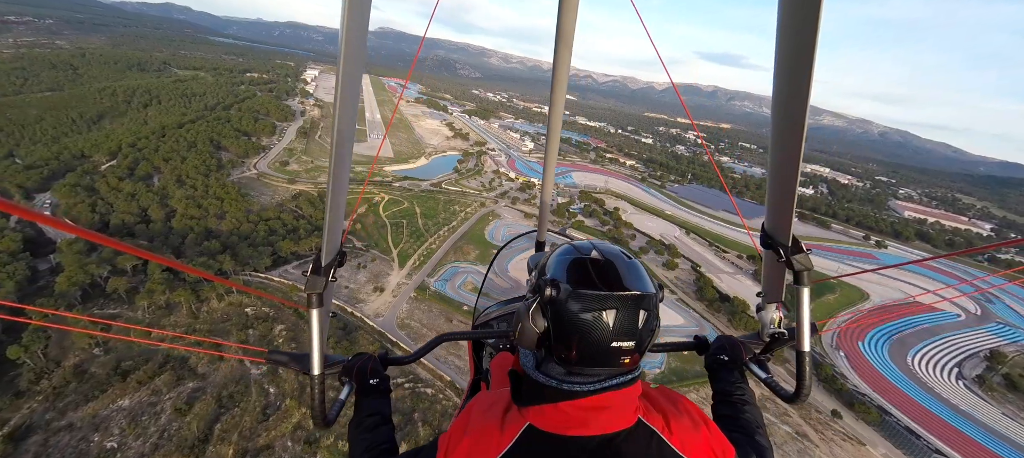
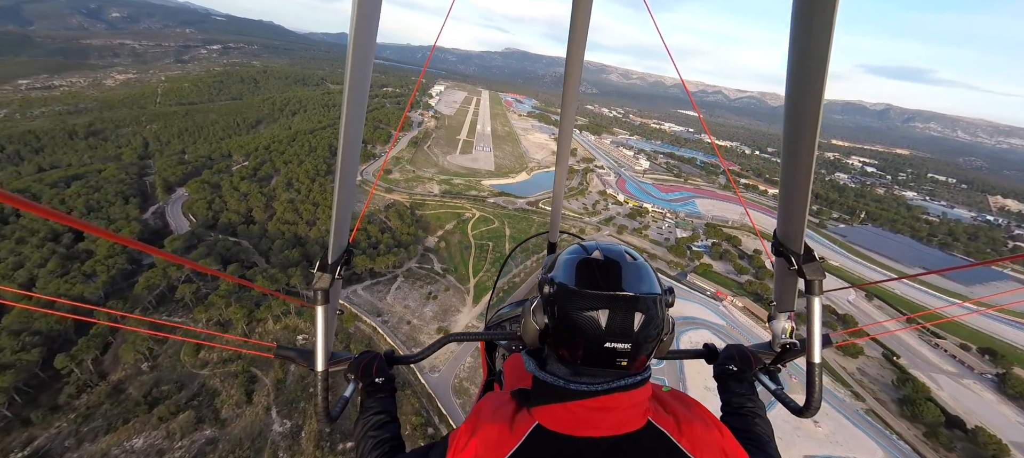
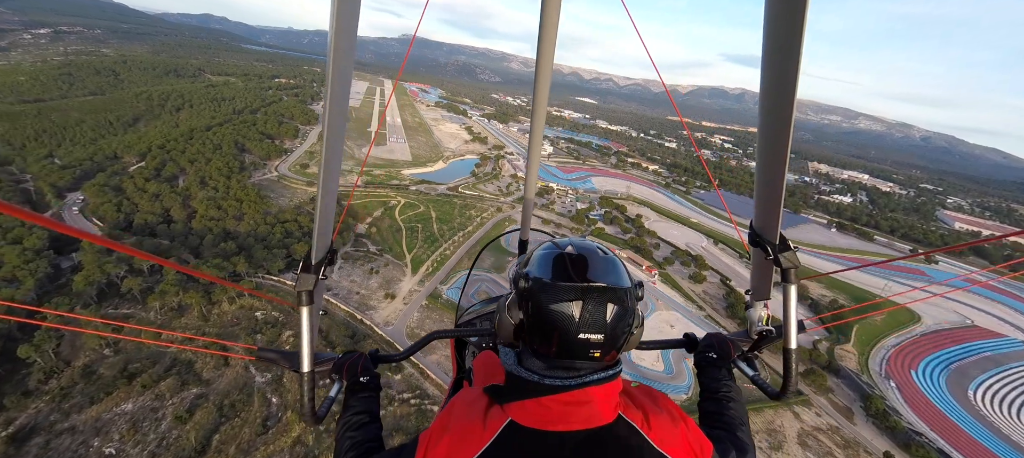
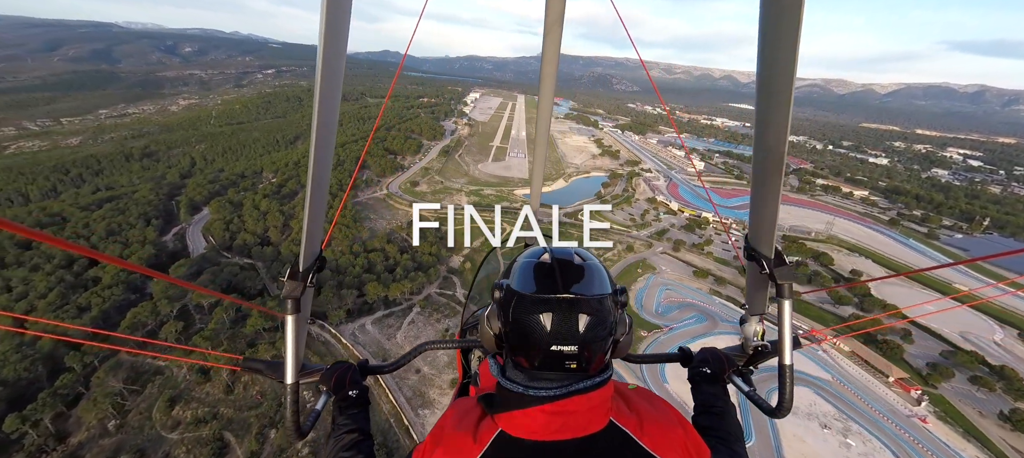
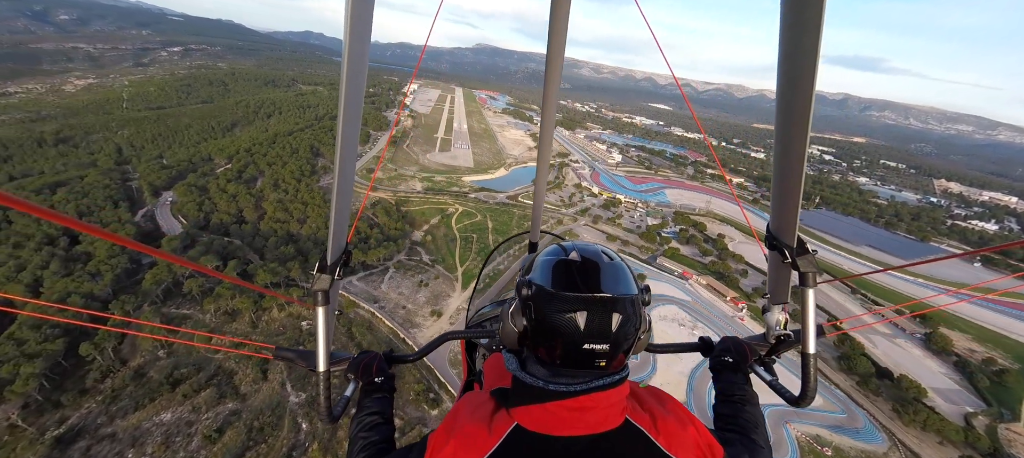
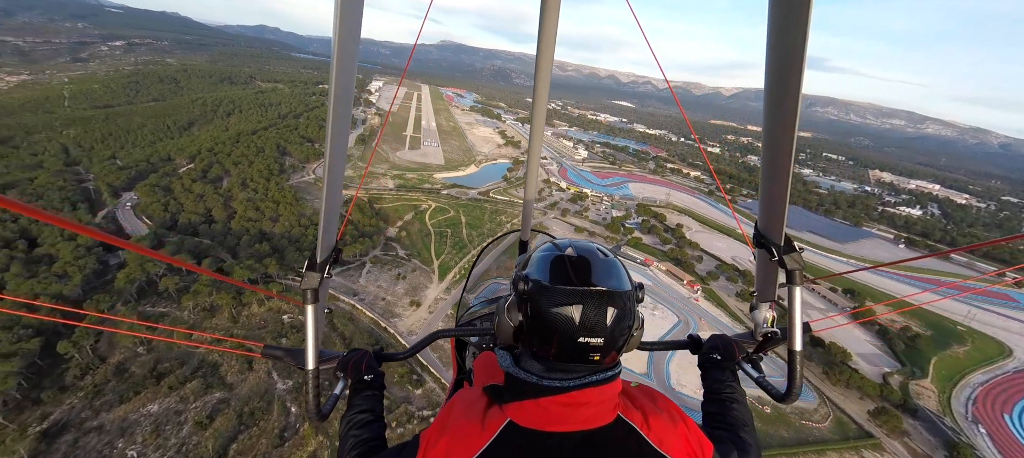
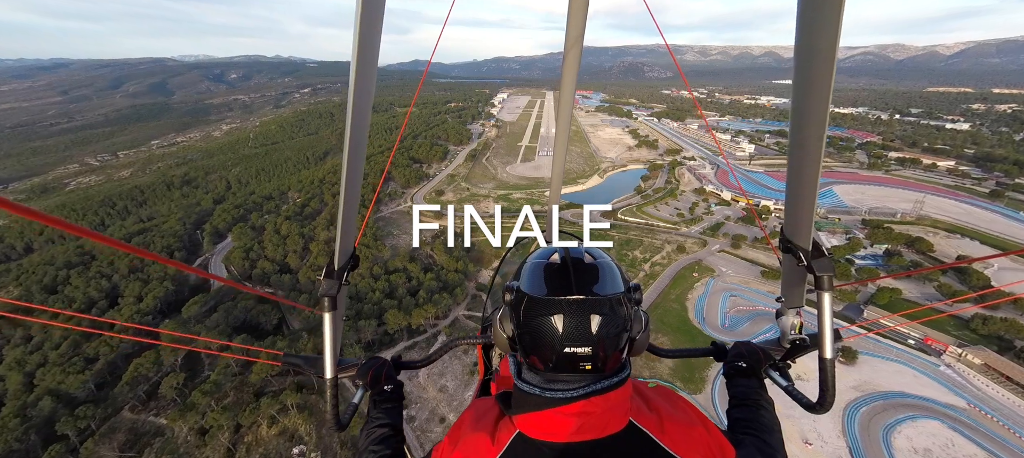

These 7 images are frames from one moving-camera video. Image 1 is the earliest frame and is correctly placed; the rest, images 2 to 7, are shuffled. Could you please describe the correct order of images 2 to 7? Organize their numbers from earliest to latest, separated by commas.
3, 6, 5, 2, 4, 7
